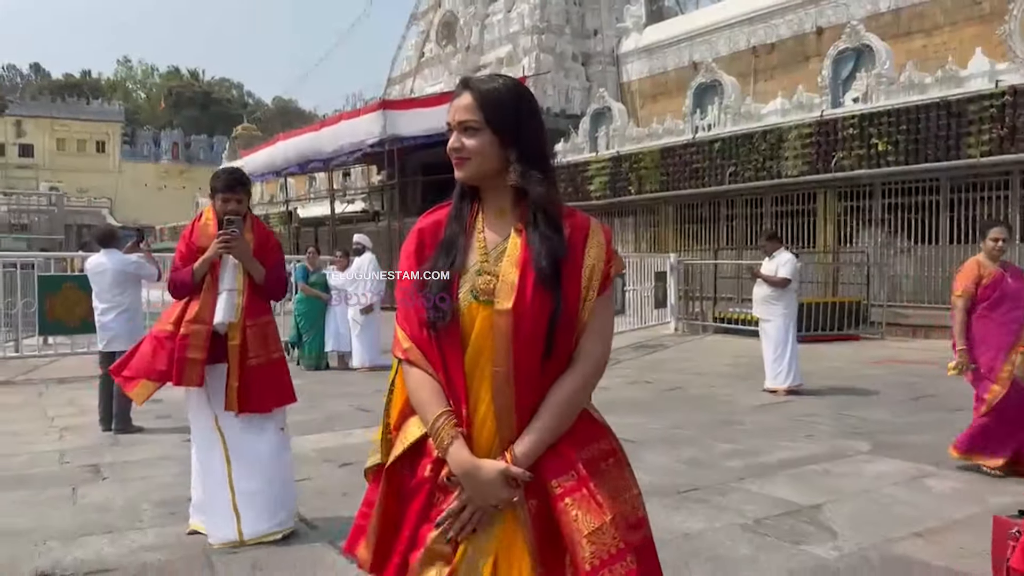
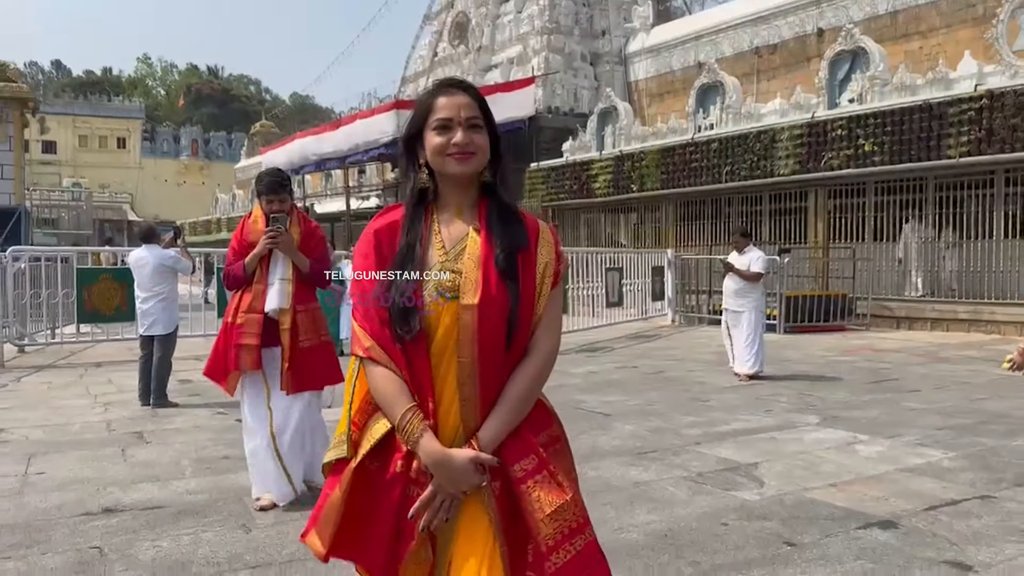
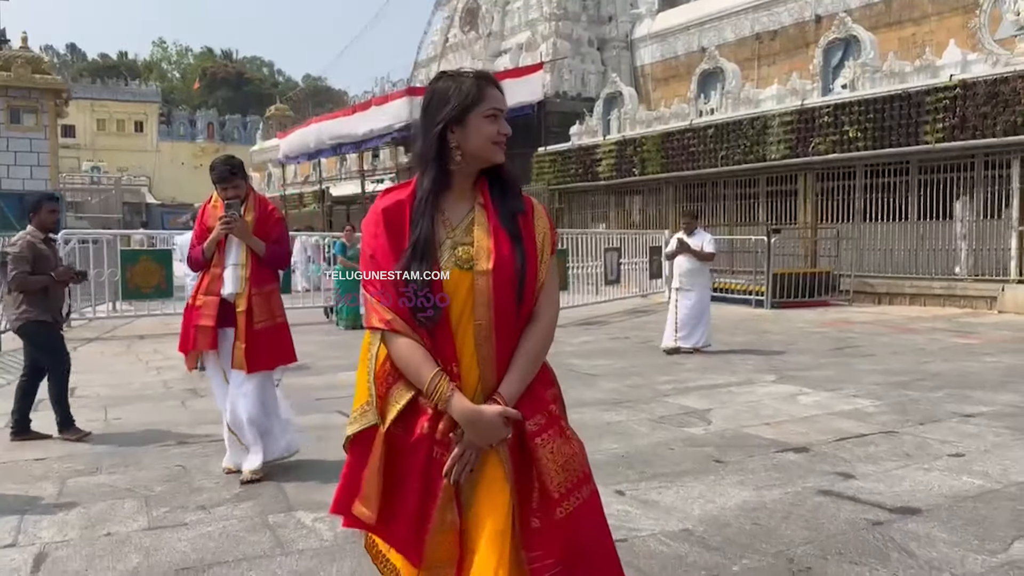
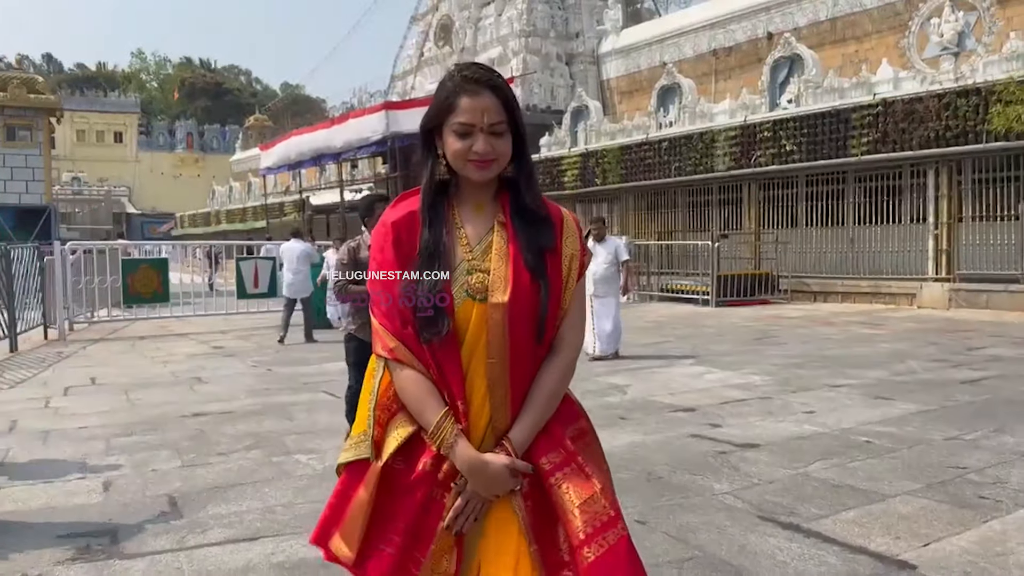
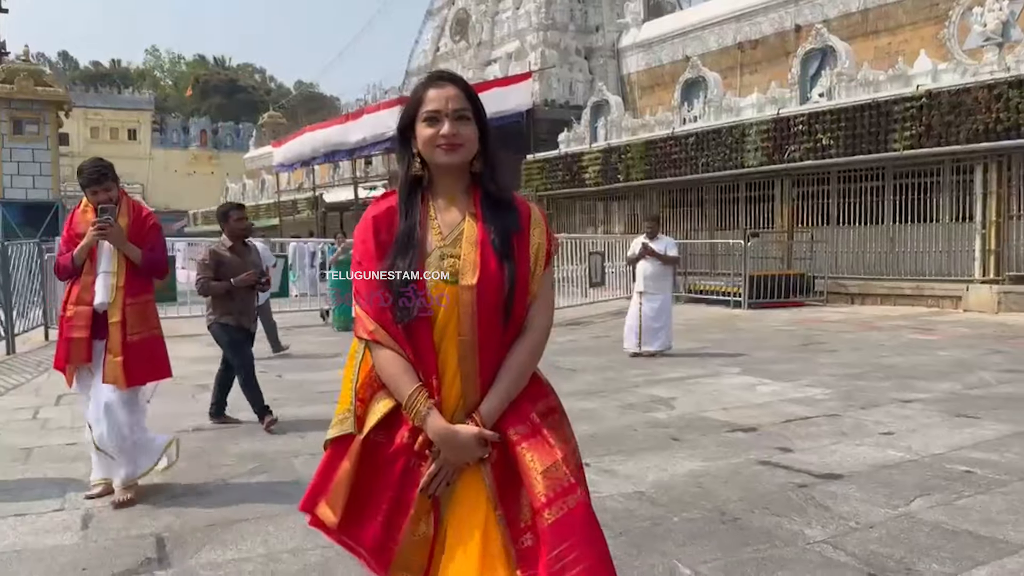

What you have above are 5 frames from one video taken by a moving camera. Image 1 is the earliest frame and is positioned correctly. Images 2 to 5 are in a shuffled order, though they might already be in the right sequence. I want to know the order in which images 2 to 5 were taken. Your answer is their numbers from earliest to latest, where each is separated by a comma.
2, 3, 5, 4
